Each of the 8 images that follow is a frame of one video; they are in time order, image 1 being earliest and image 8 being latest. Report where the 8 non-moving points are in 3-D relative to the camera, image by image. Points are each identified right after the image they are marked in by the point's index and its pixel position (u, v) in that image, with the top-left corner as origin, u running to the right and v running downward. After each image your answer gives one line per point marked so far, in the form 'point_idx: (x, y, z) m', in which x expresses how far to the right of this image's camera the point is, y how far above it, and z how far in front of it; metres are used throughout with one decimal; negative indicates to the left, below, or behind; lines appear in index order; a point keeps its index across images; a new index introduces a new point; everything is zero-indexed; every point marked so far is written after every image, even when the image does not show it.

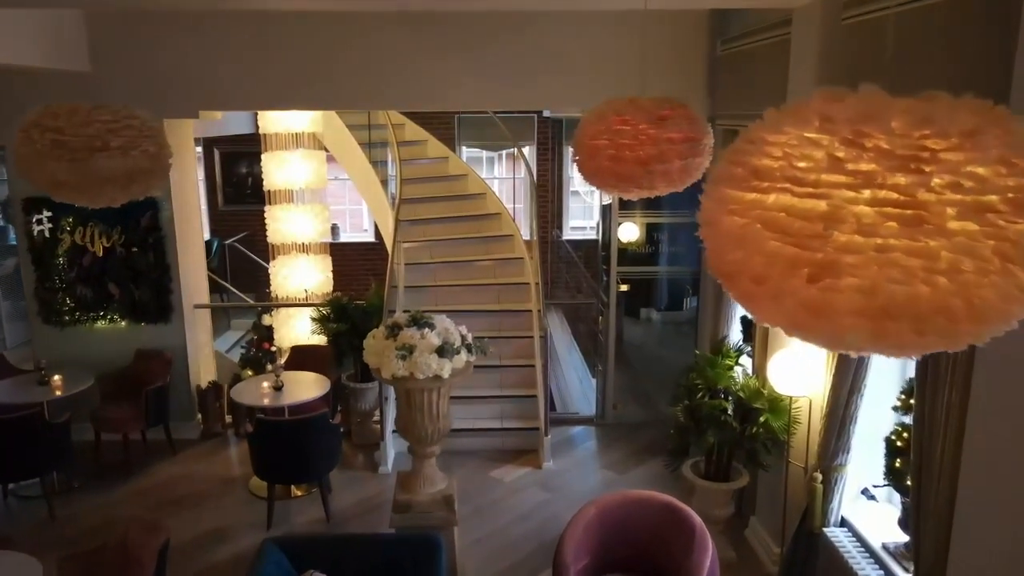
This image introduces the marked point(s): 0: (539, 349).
0: (+0.3, -0.6, +6.9) m
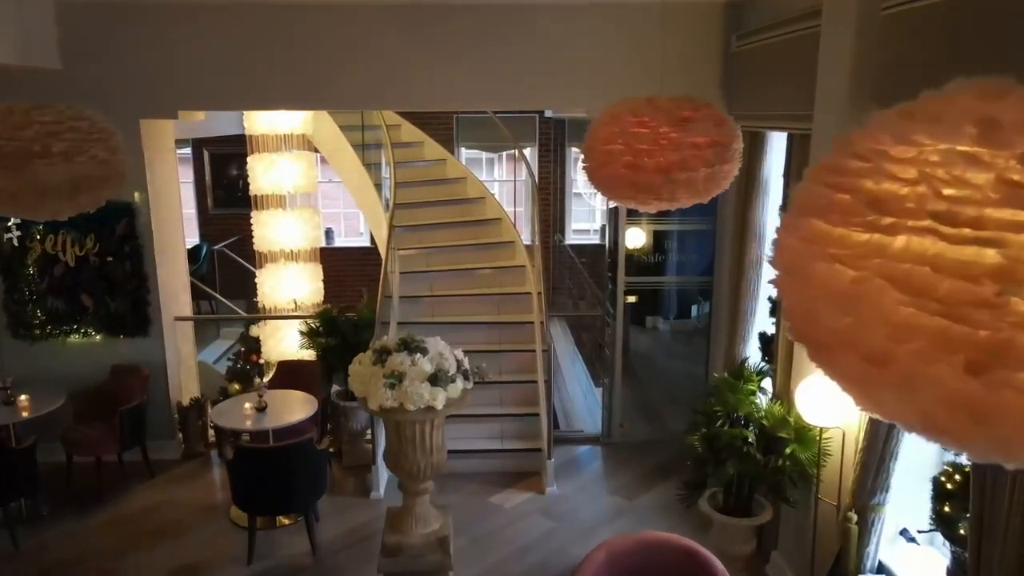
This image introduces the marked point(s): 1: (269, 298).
0: (+0.3, -0.6, +6.5) m
1: (-2.3, -0.1, +6.9) m
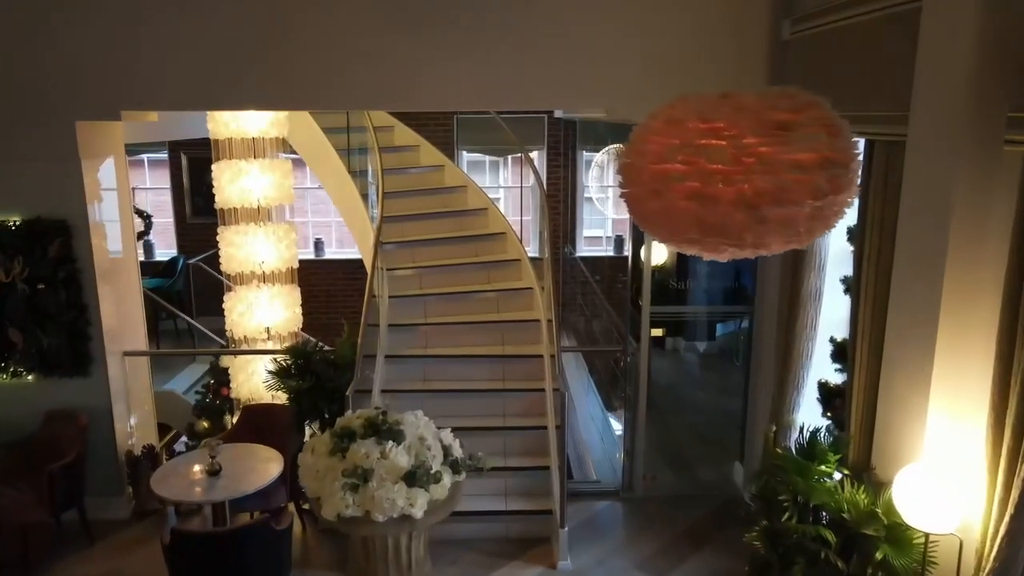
0: (+0.3, -0.9, +5.6) m
1: (-2.2, -0.3, +6.0) m
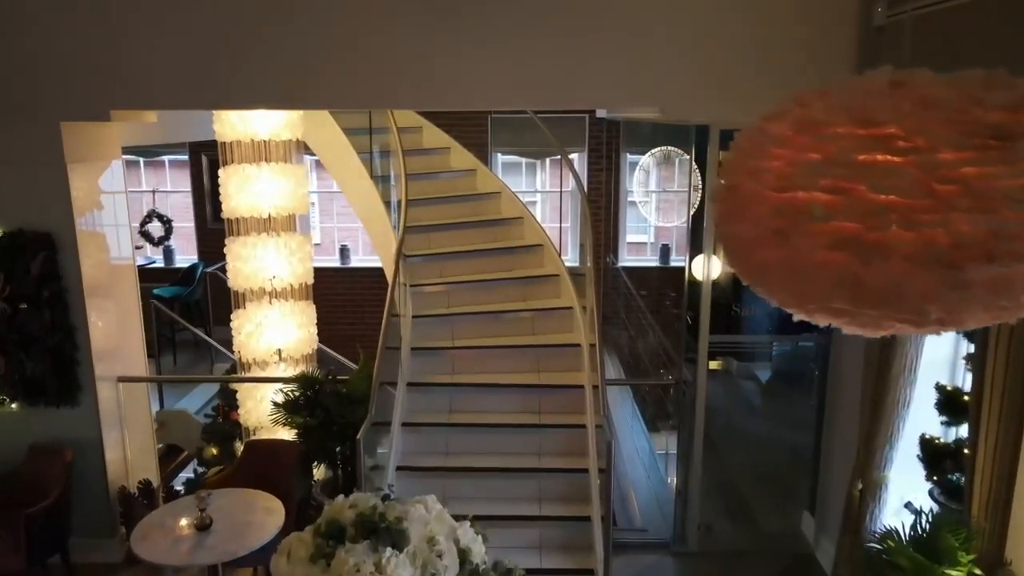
0: (+0.5, -1.0, +4.9) m
1: (-1.9, -0.4, +5.4) m
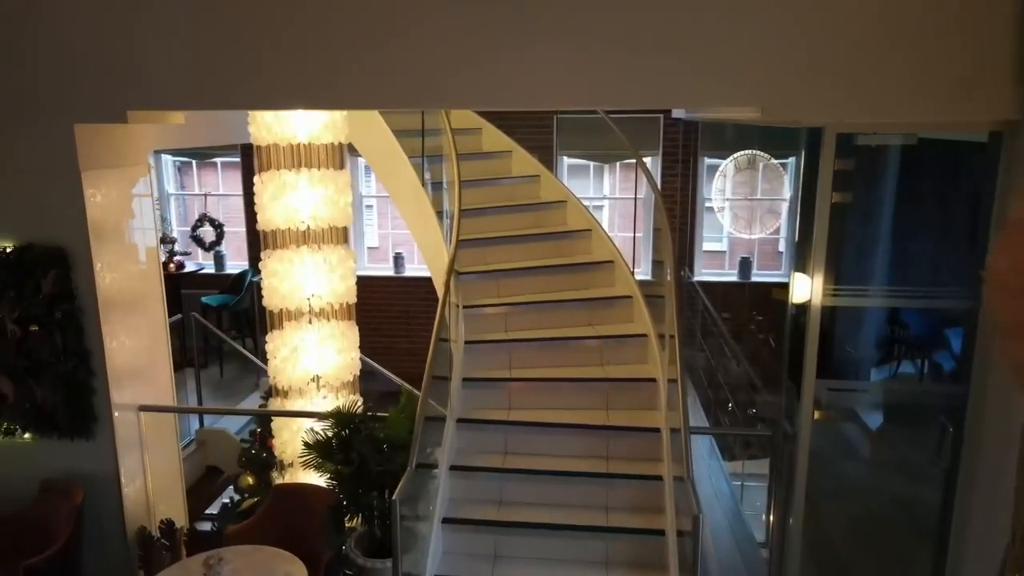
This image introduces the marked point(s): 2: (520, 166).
0: (+0.9, -1.2, +4.2) m
1: (-1.5, -0.6, +4.9) m
2: (+0.1, +1.1, +6.5) m
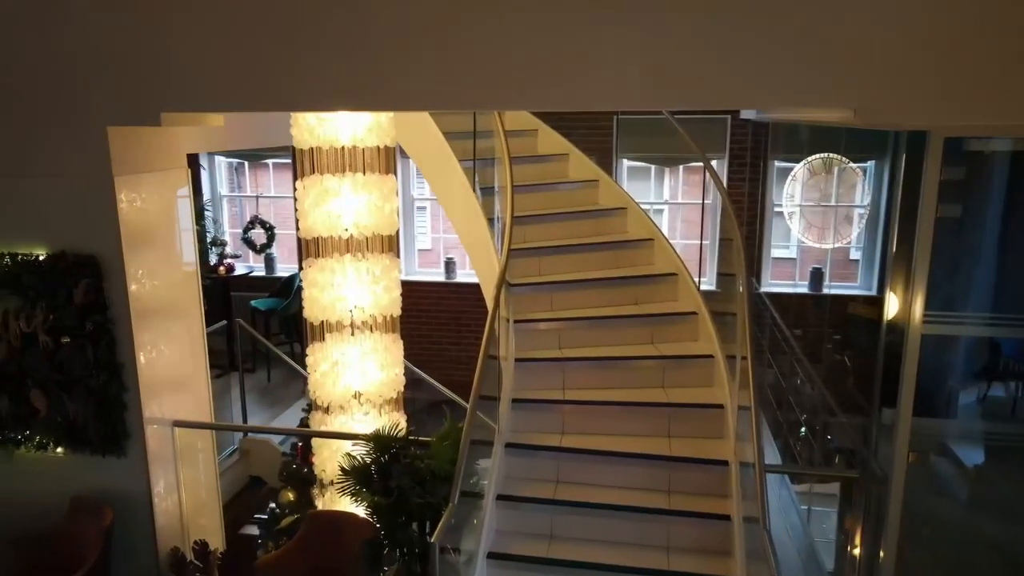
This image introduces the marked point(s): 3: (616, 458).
0: (+1.2, -1.3, +3.7) m
1: (-1.2, -0.6, +4.6) m
2: (+0.5, +1.0, +6.1) m
3: (+0.6, -1.0, +4.2) m
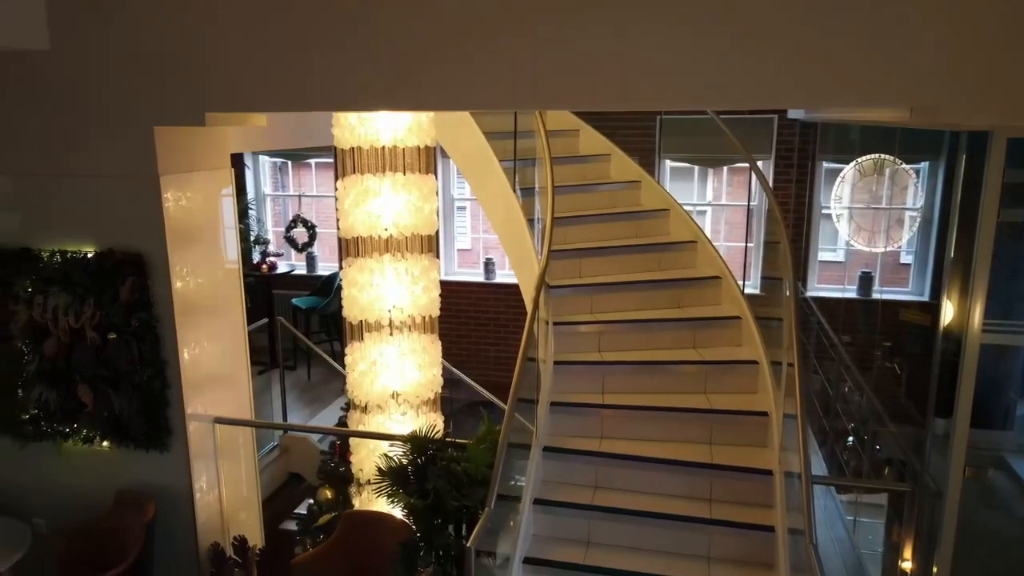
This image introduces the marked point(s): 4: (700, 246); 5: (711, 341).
0: (+1.3, -1.3, +3.6) m
1: (-0.9, -0.6, +4.6) m
2: (+0.9, +1.0, +6.0) m
3: (+0.8, -1.0, +4.1) m
4: (+1.3, +0.3, +5.3) m
5: (+1.3, -0.3, +4.8) m
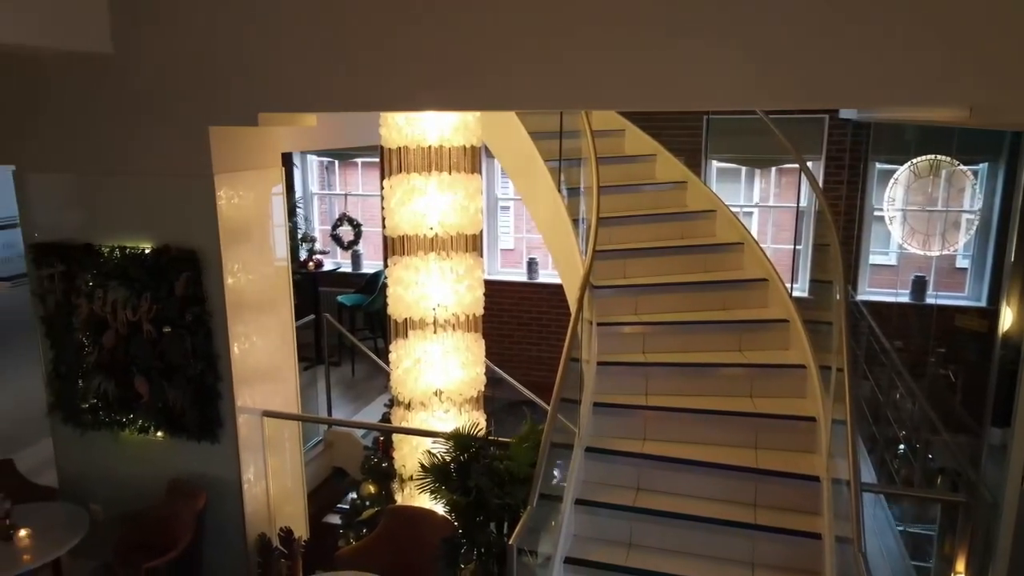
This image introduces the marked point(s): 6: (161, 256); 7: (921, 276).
0: (+1.5, -1.3, +3.6) m
1: (-0.7, -0.6, +4.7) m
2: (+1.2, +1.0, +6.0) m
3: (+1.0, -1.0, +4.1) m
4: (+1.6, +0.3, +5.2) m
5: (+1.6, -0.4, +4.7) m
6: (-1.9, +0.2, +3.9) m
7: (+3.0, +0.1, +5.4) m
